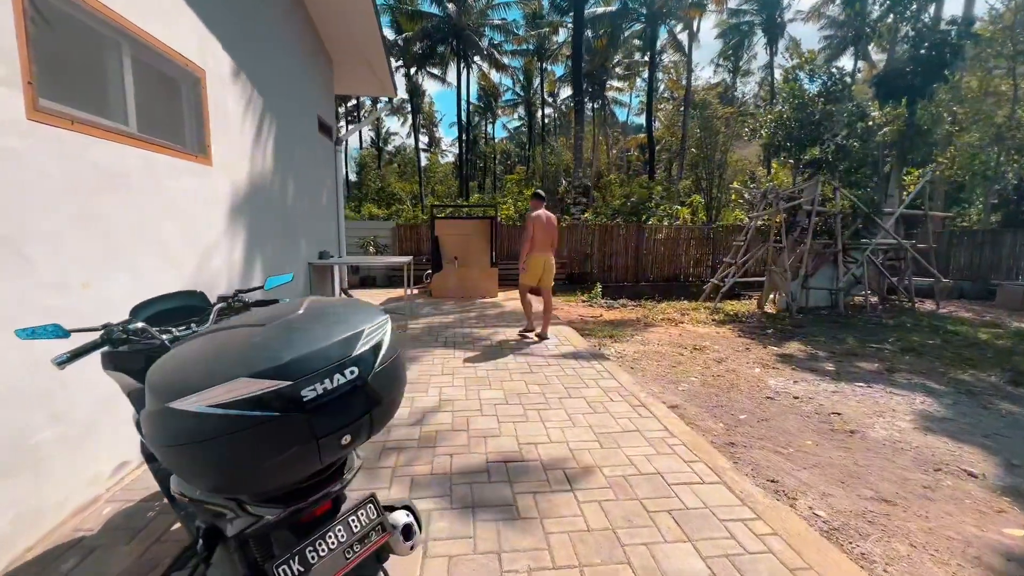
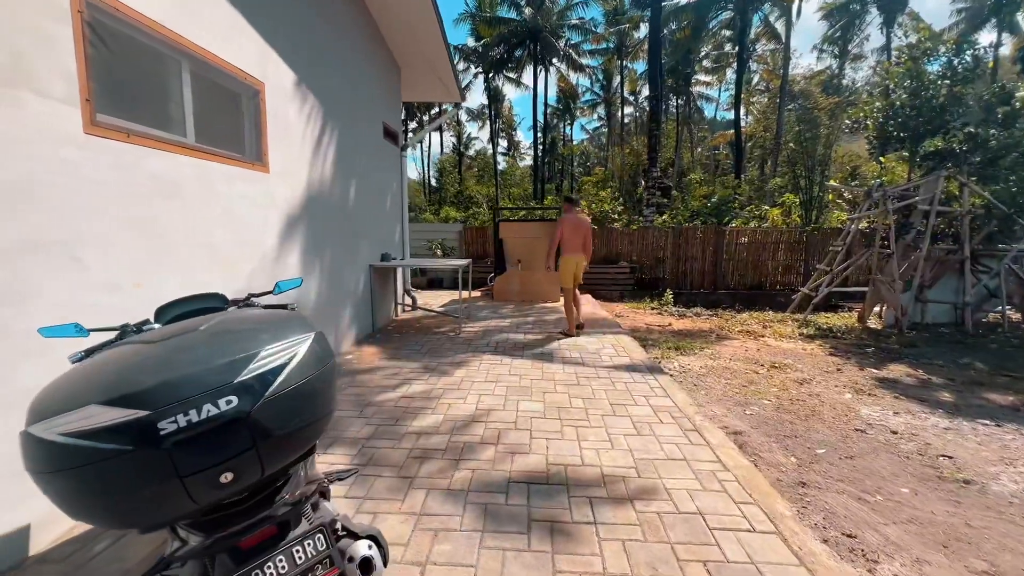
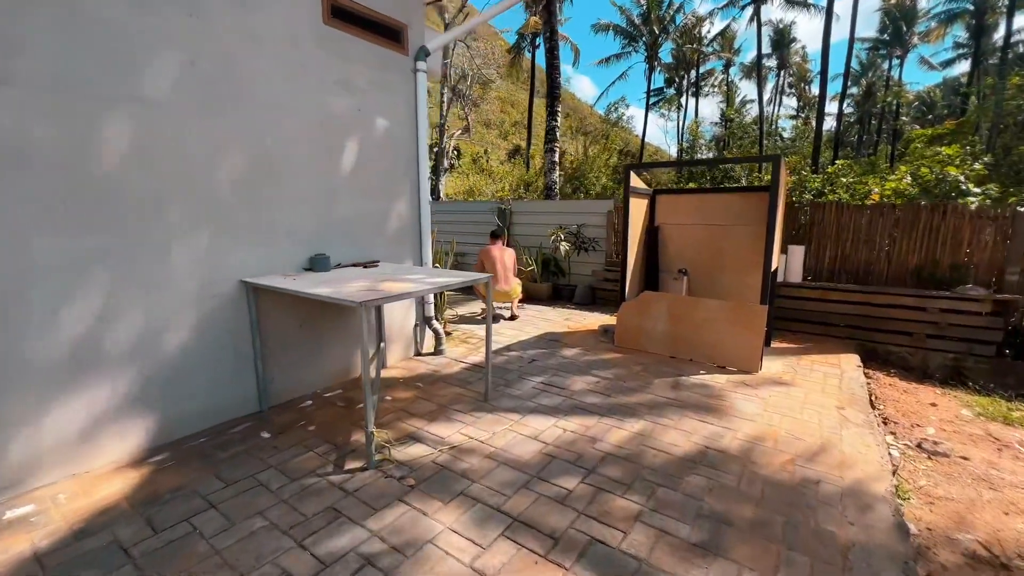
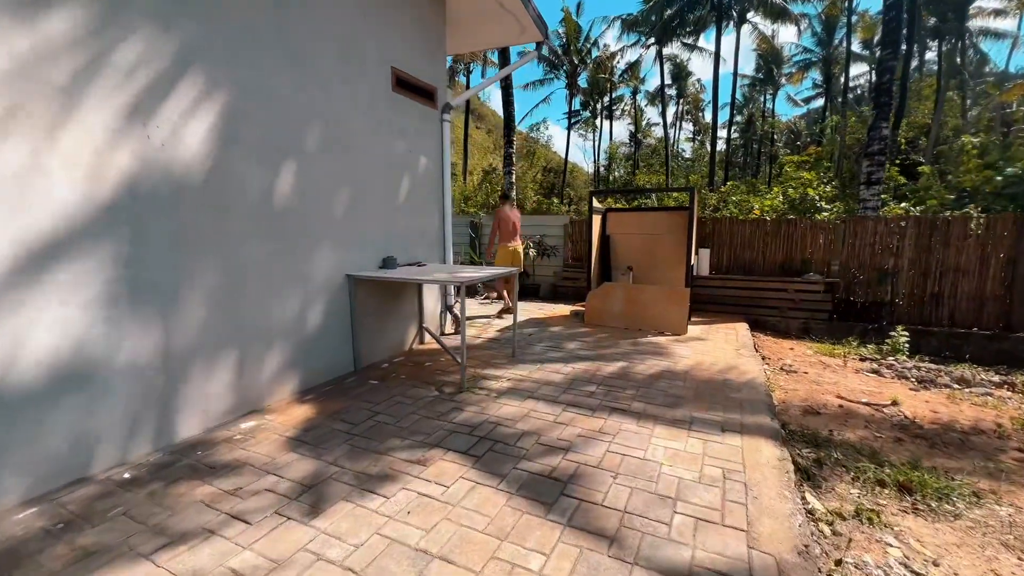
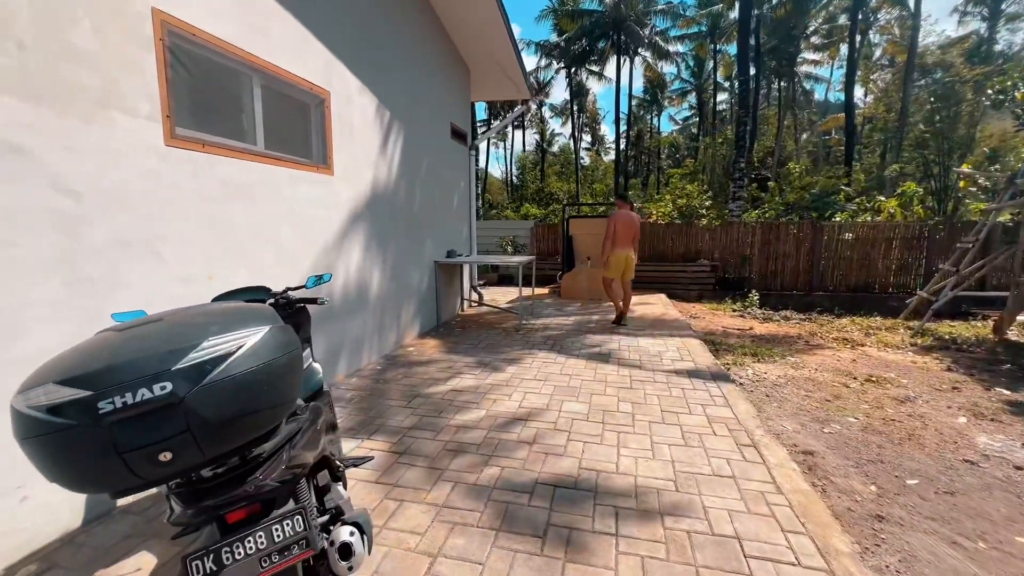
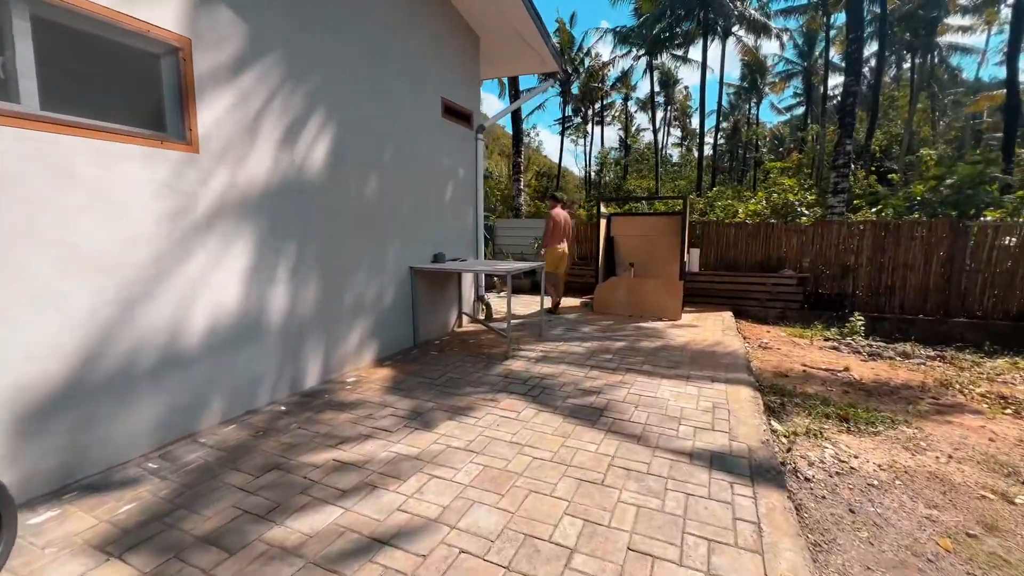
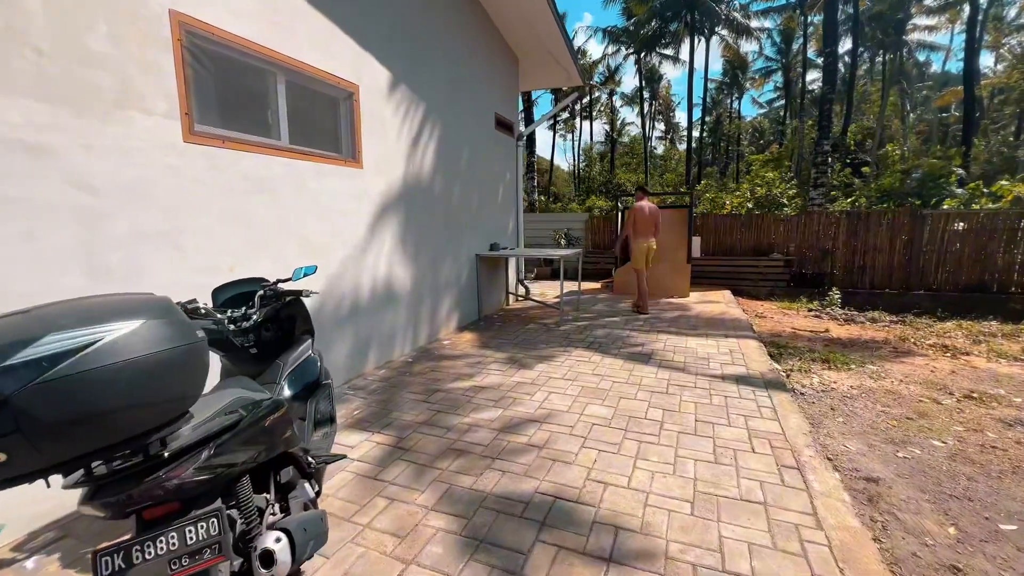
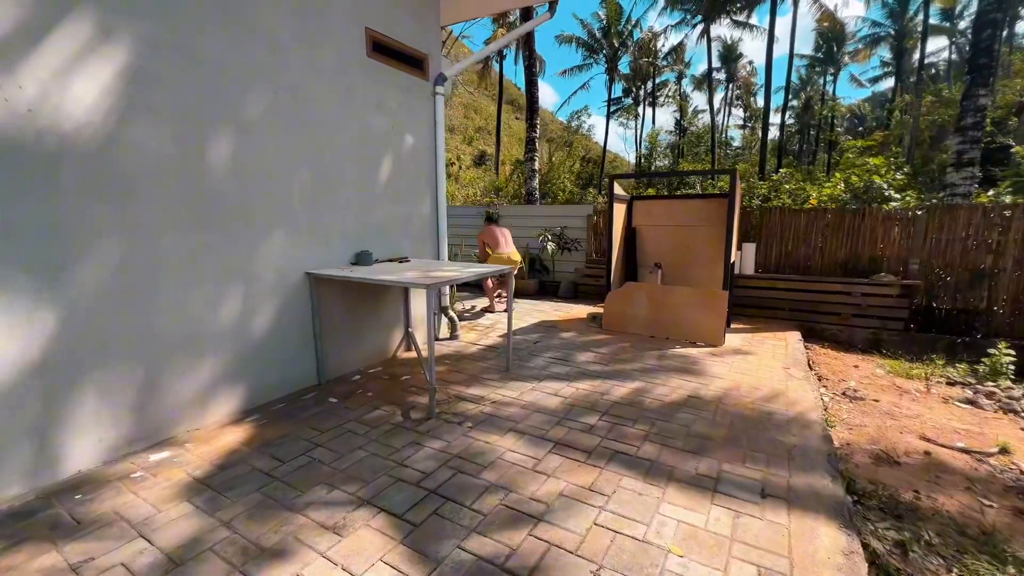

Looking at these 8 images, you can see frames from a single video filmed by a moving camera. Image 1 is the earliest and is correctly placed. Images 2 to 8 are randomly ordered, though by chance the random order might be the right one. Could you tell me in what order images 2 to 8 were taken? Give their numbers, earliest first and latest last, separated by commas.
2, 5, 7, 6, 4, 8, 3
